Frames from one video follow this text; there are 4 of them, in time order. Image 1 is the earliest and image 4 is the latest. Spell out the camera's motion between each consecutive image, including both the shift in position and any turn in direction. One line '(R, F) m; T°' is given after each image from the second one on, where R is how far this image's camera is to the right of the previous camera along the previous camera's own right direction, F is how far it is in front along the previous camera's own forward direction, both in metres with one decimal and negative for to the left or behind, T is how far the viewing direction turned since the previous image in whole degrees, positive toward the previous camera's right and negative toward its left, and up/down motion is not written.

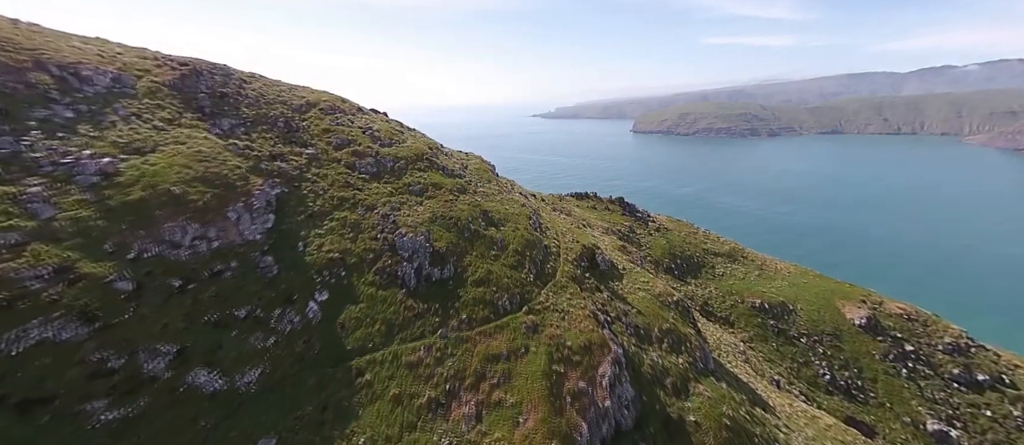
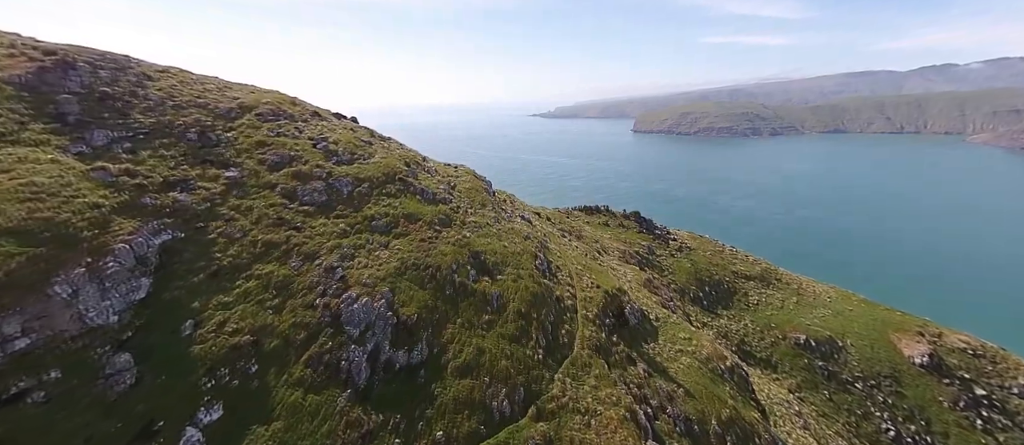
(0.0, +12.5) m; 0°
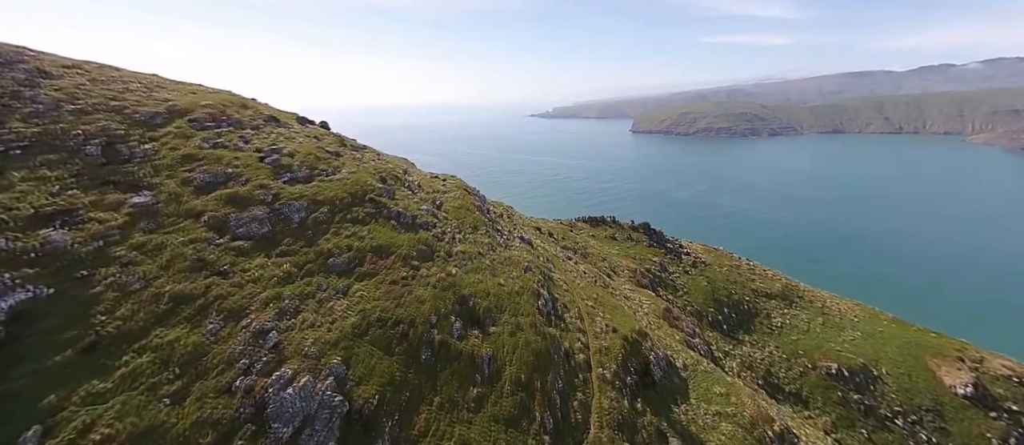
(+0.1, +7.5) m; 0°
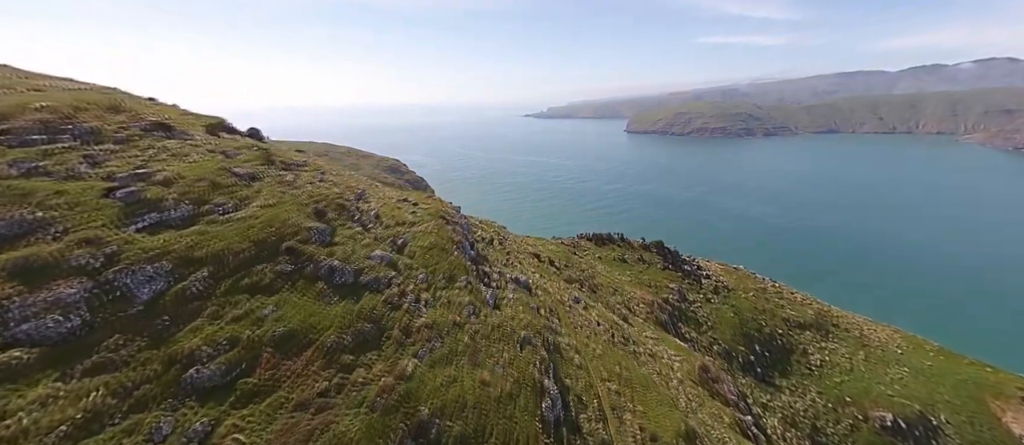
(+0.4, +10.6) m; +1°
